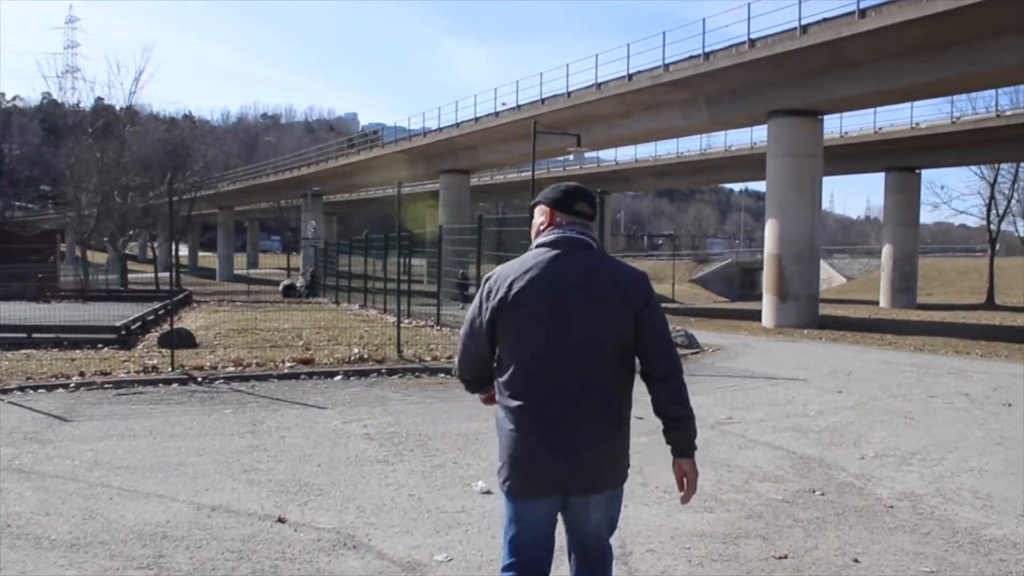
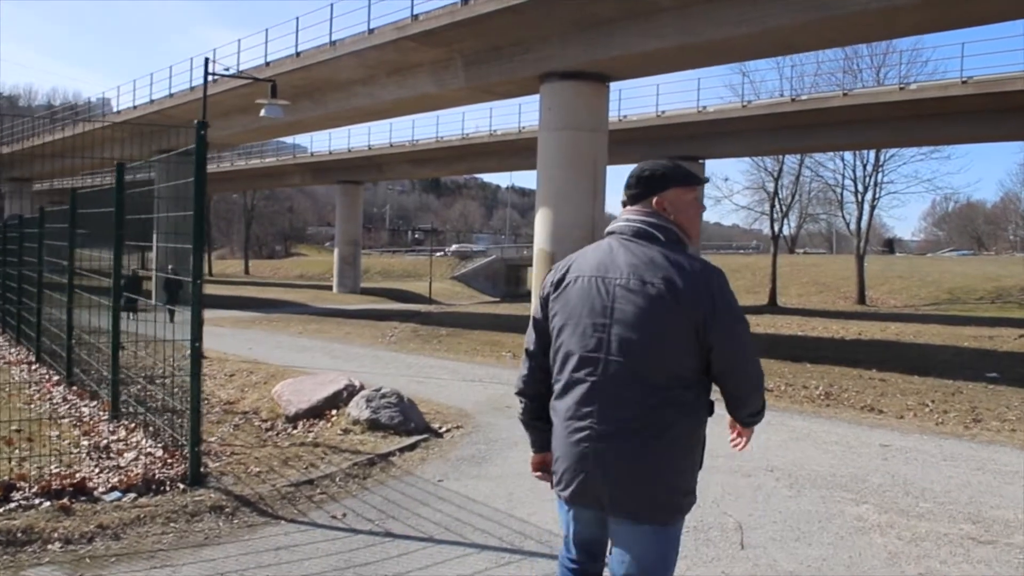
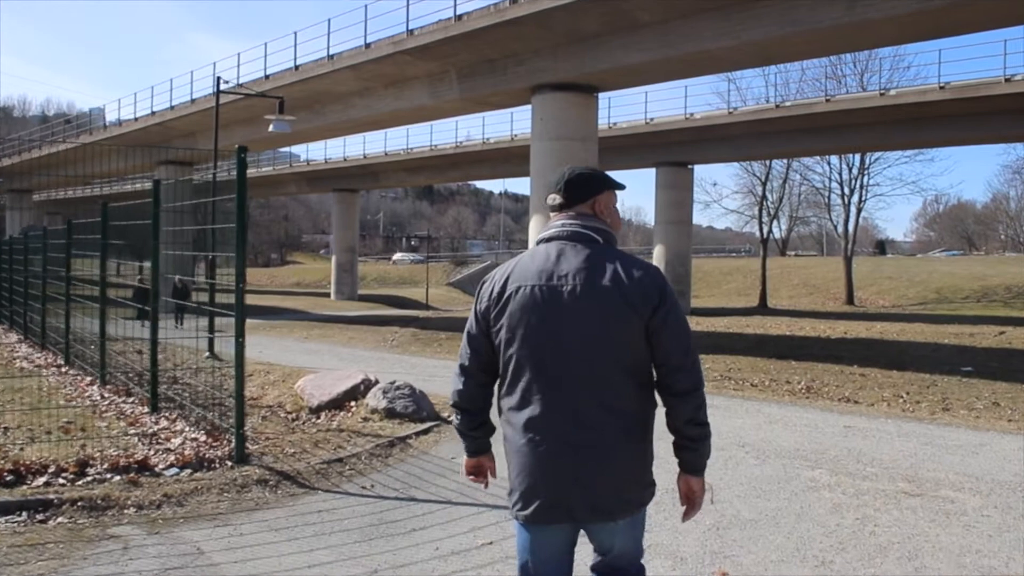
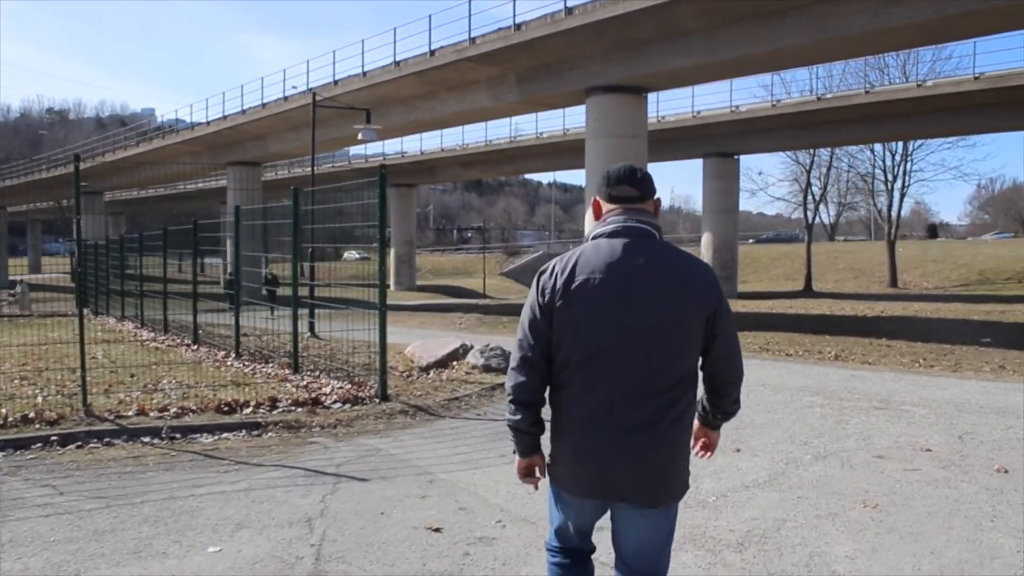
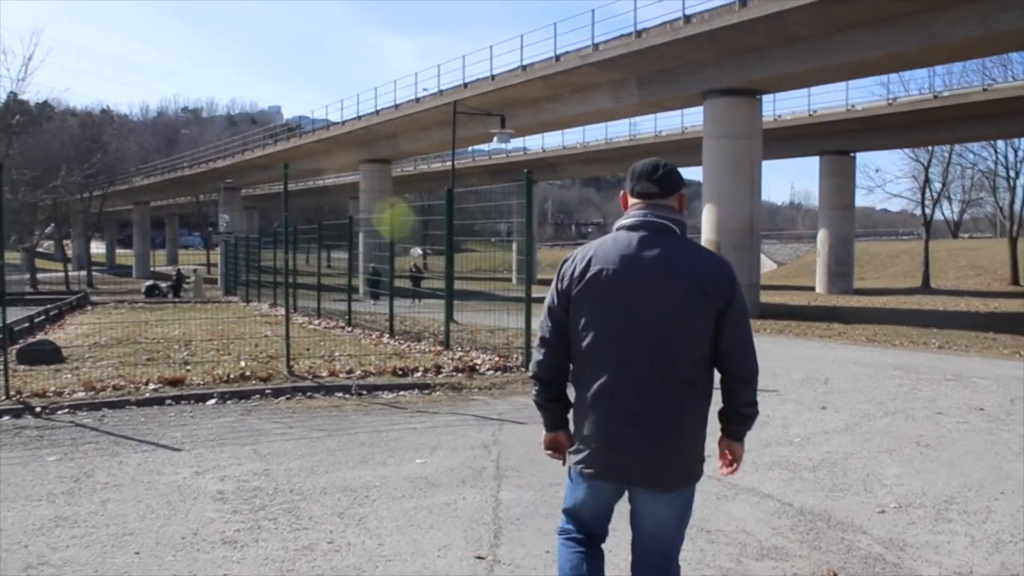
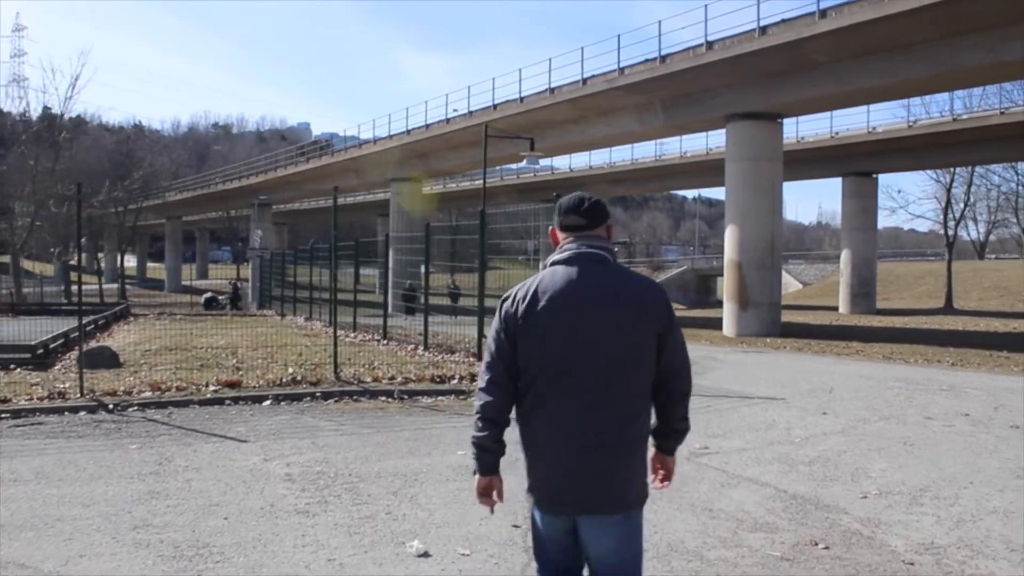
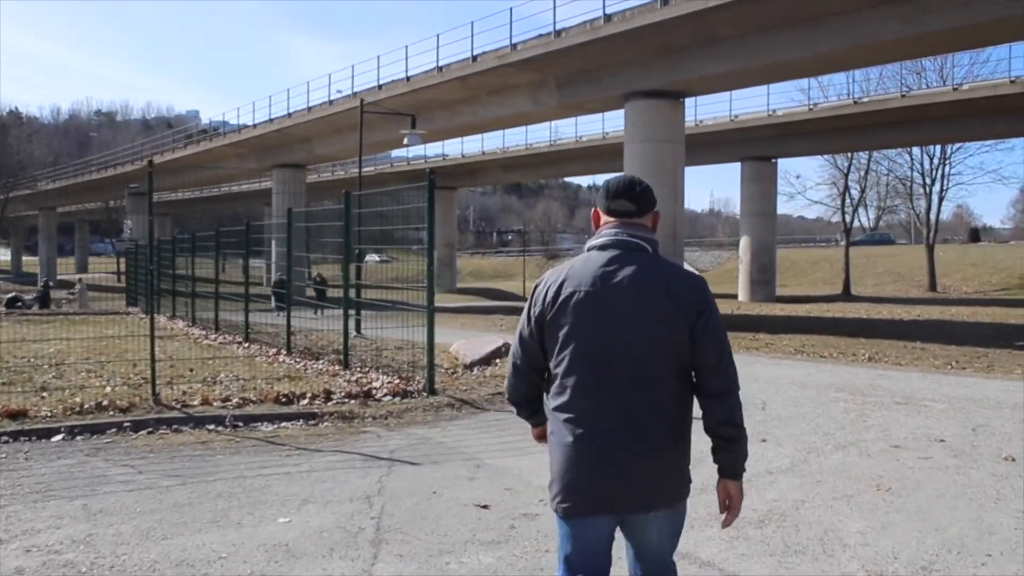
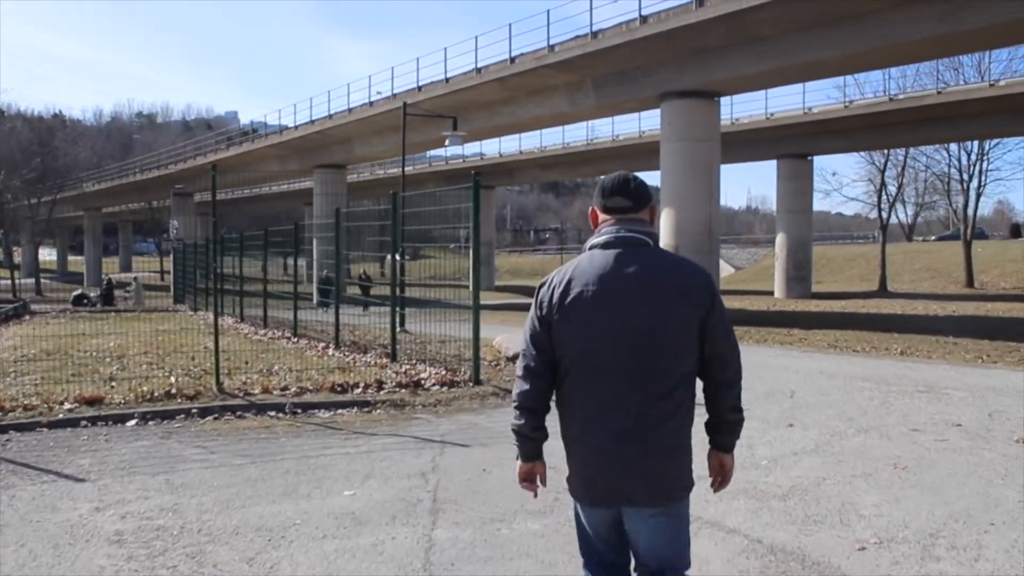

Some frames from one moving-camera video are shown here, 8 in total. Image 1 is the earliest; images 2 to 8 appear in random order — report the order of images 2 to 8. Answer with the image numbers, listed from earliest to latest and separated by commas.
6, 5, 8, 7, 4, 3, 2
